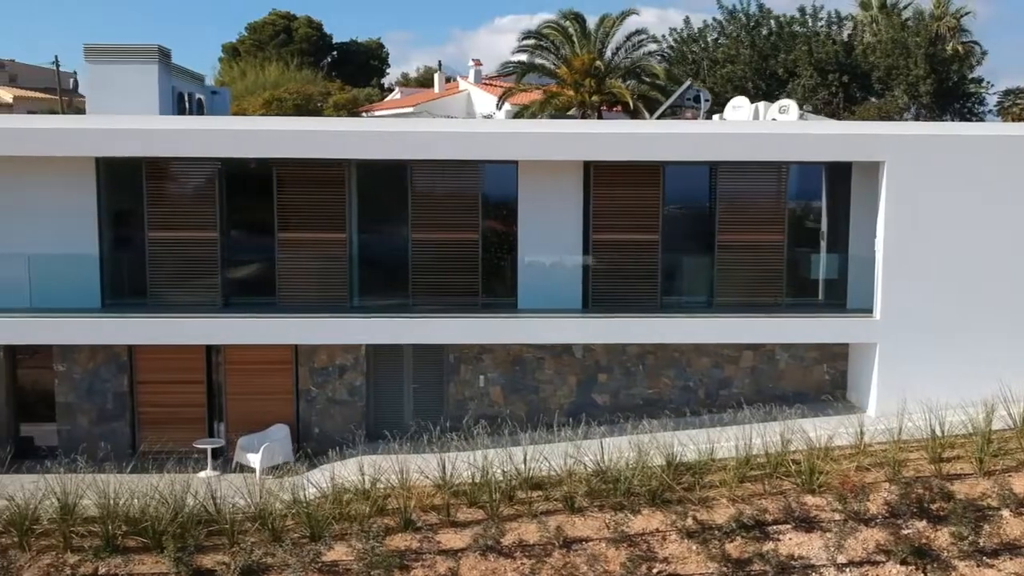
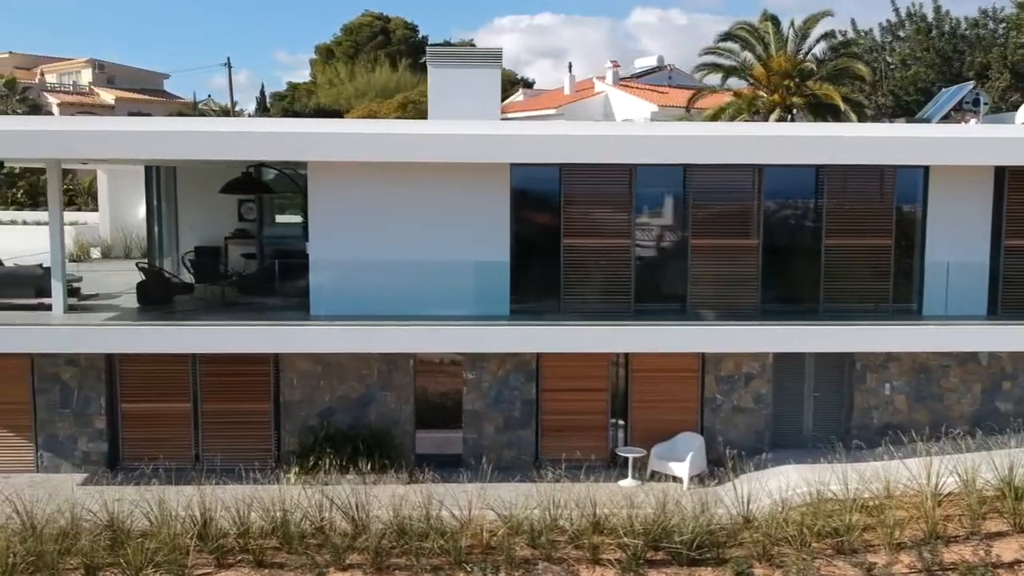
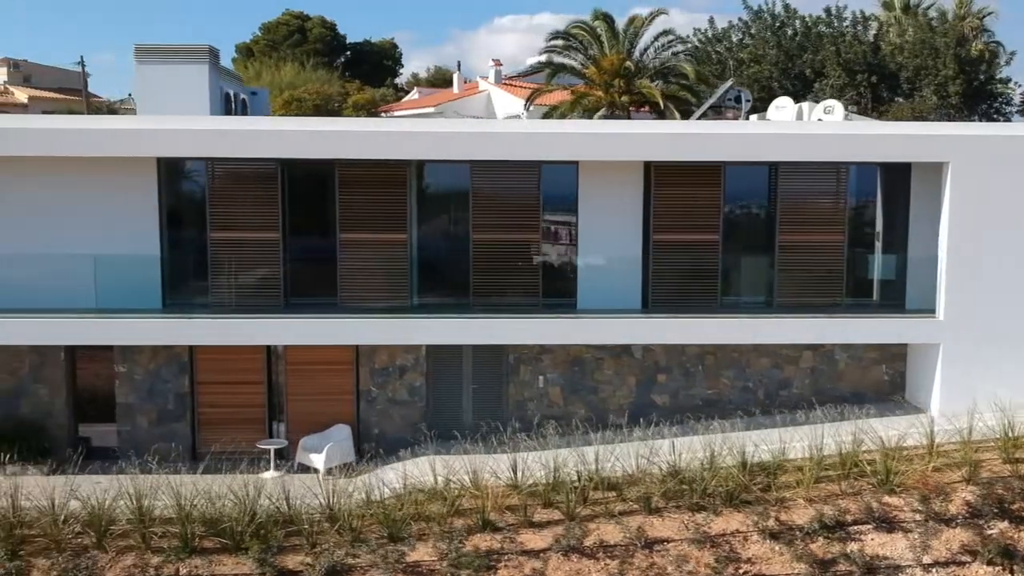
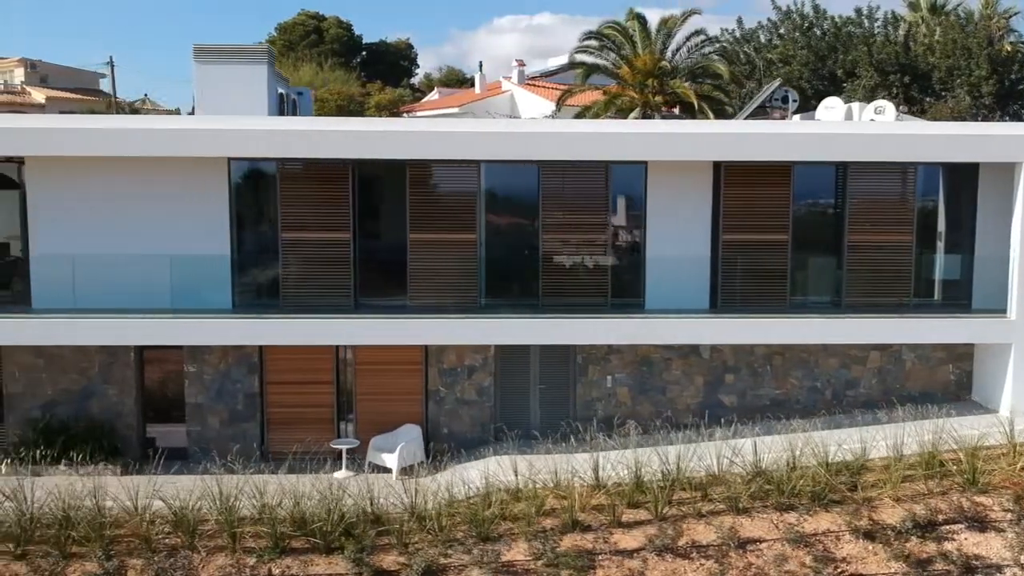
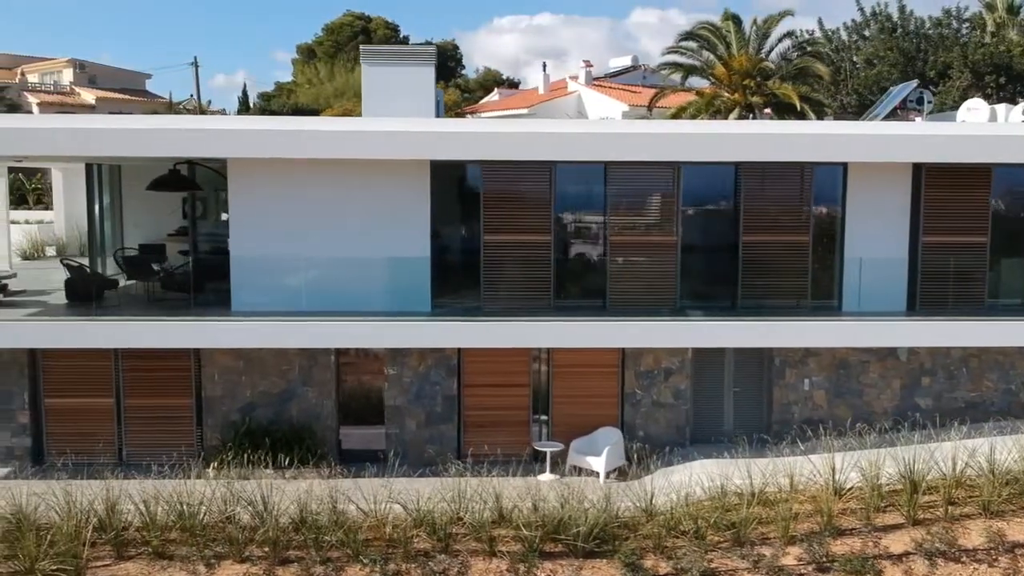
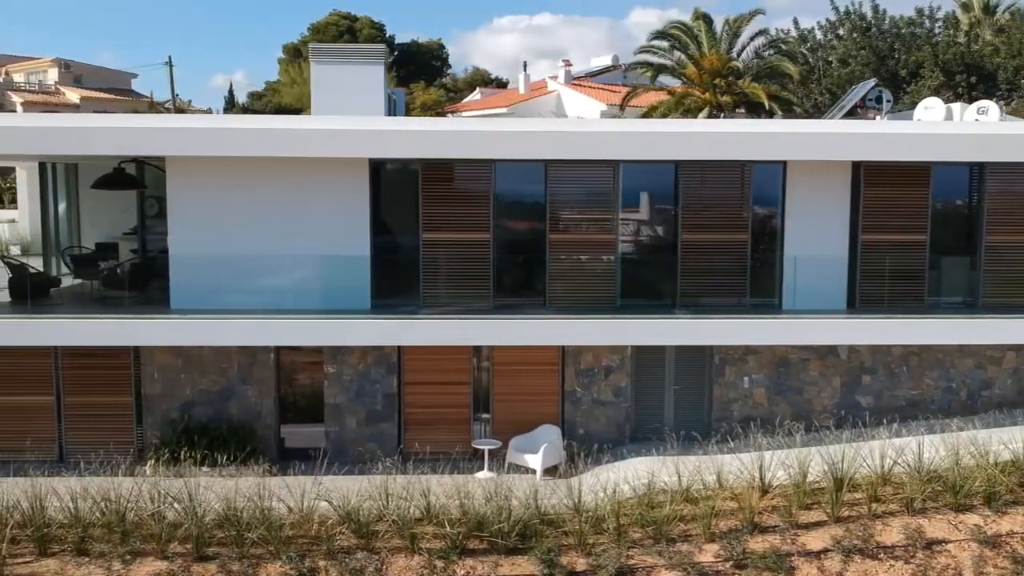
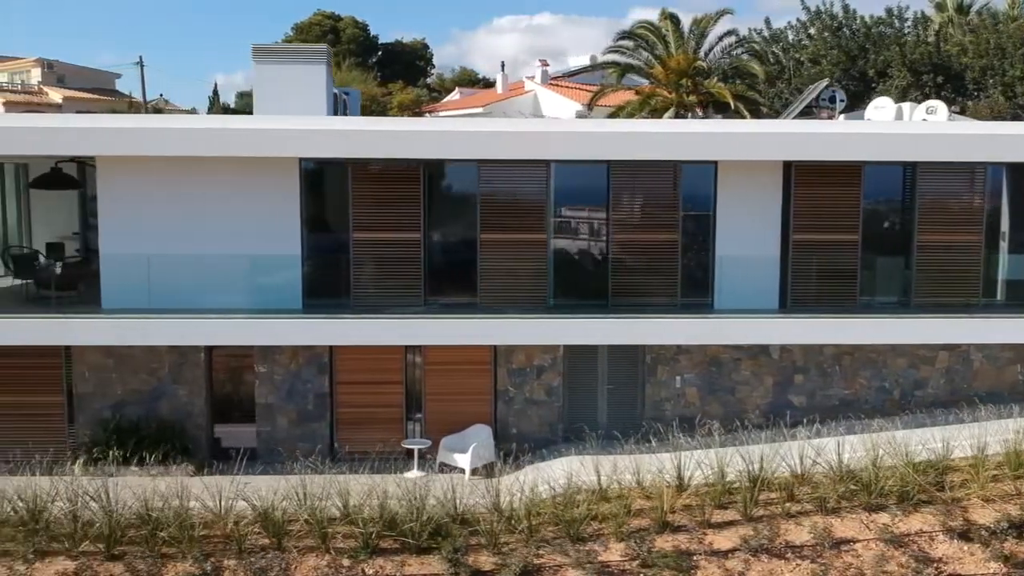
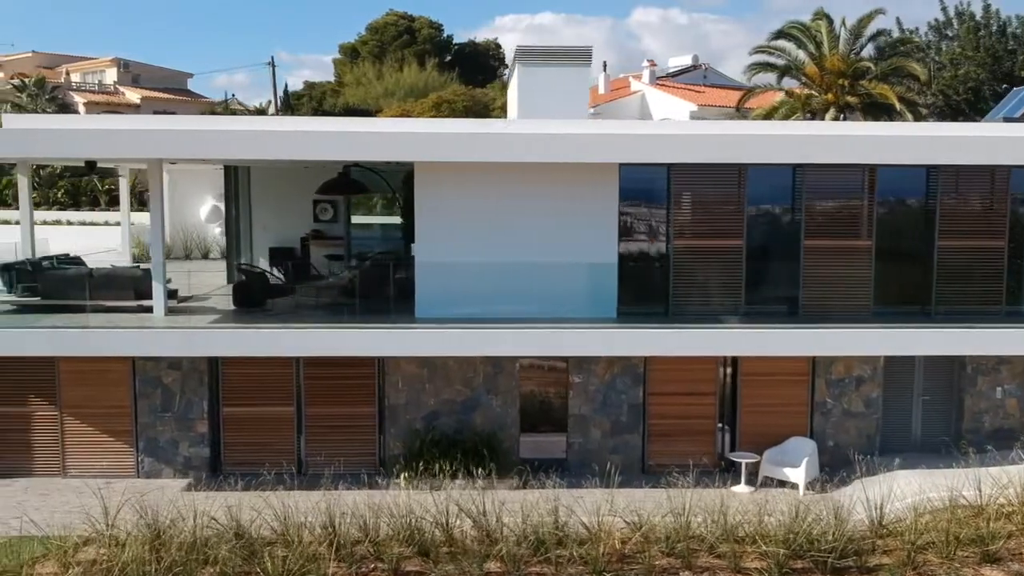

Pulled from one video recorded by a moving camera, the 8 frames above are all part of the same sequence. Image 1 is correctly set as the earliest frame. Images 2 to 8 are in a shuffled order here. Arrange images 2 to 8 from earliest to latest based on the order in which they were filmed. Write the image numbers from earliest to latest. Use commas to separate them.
3, 4, 7, 6, 5, 2, 8
